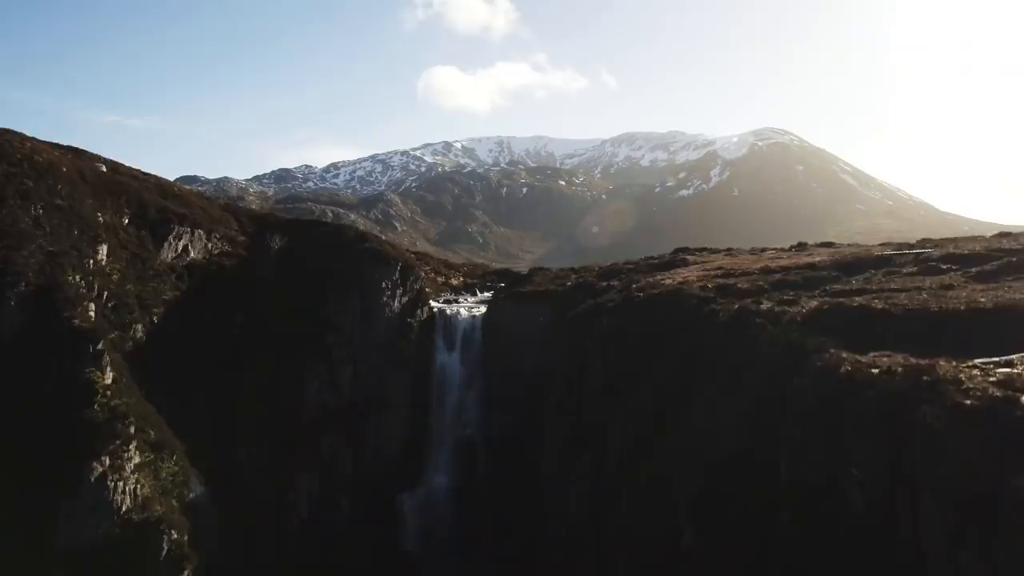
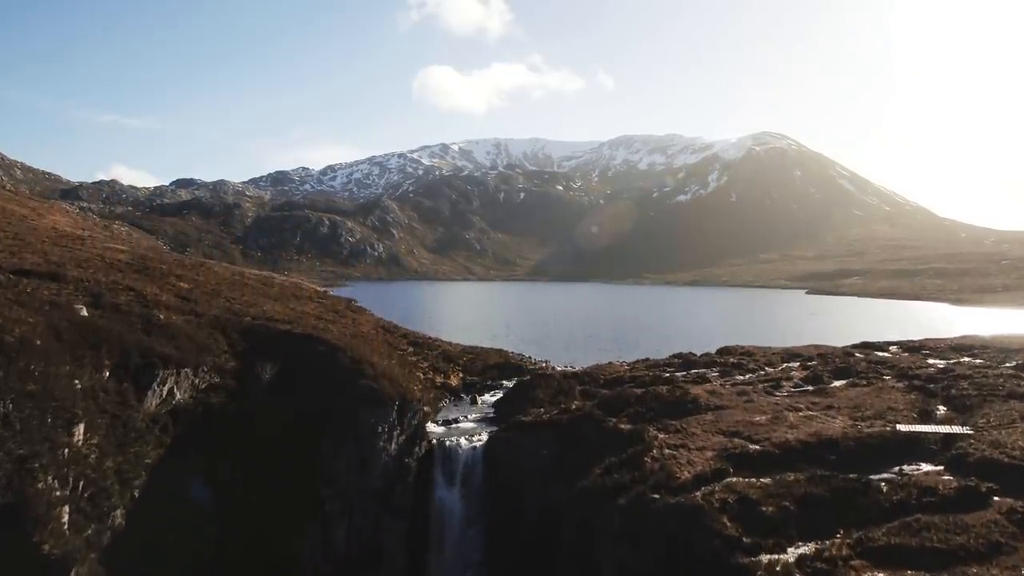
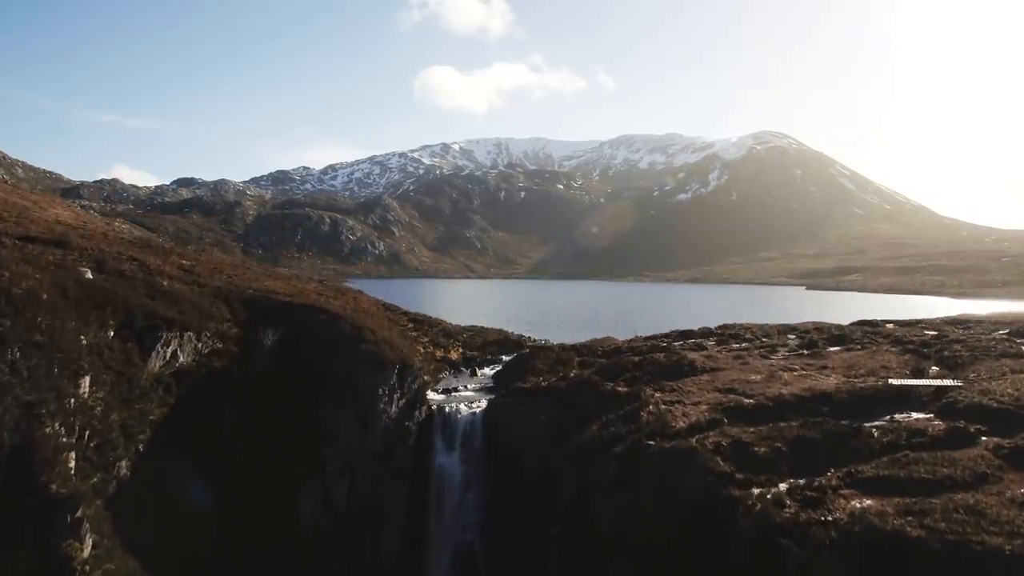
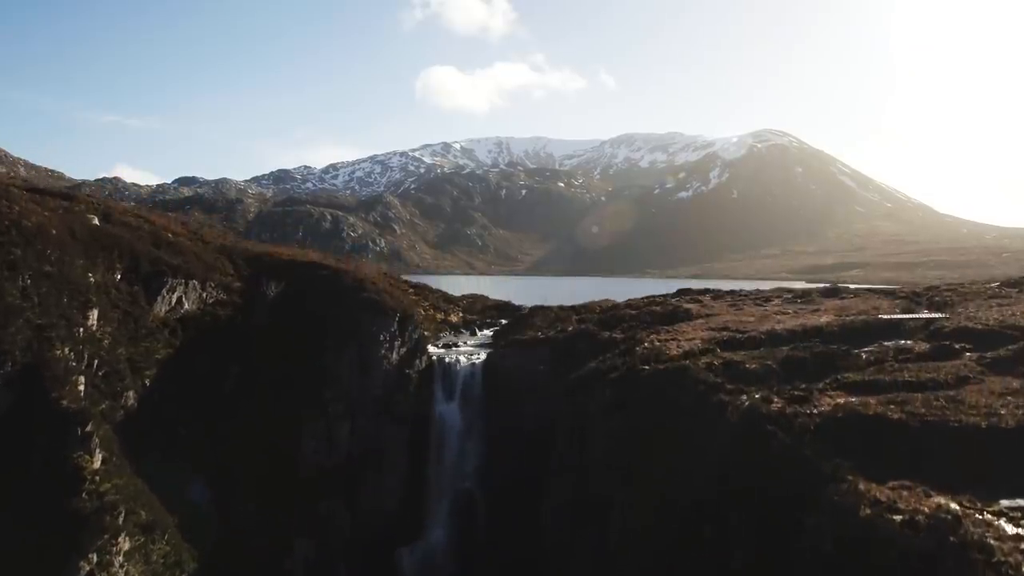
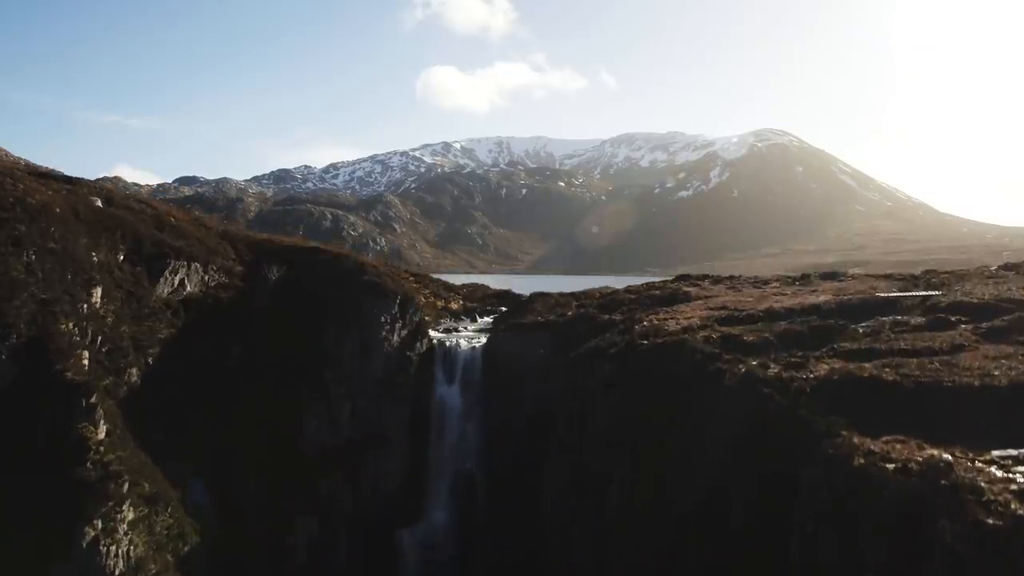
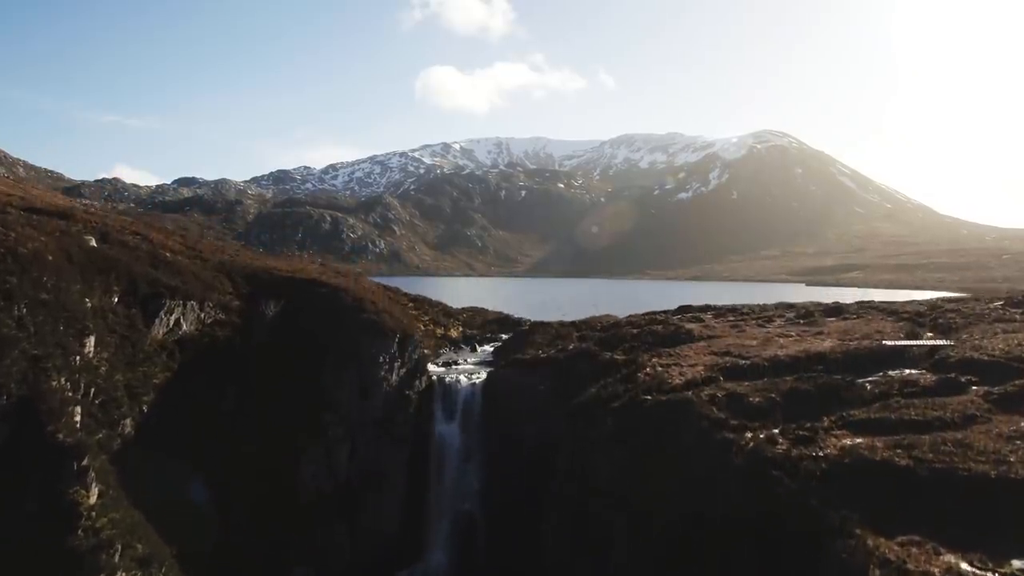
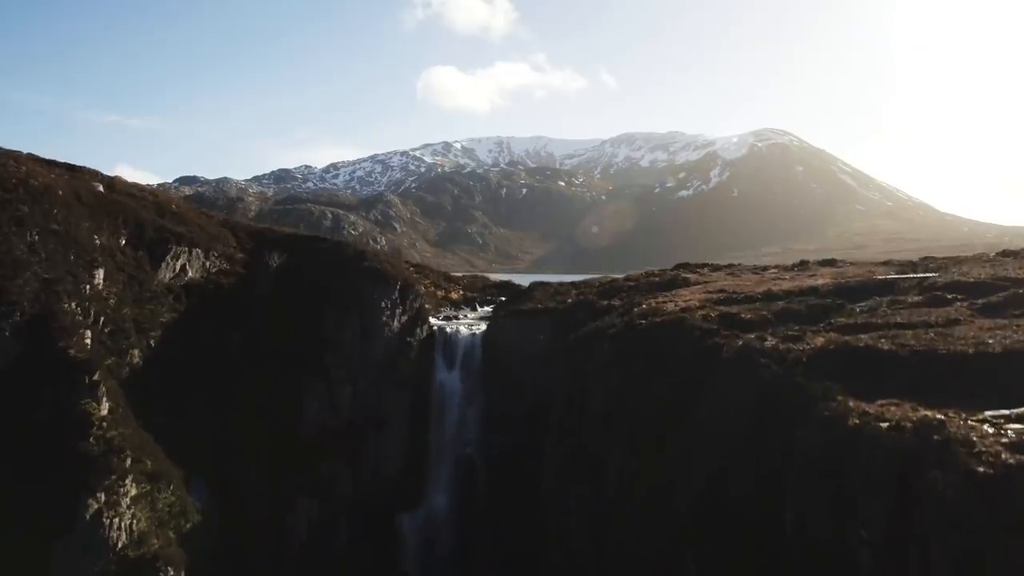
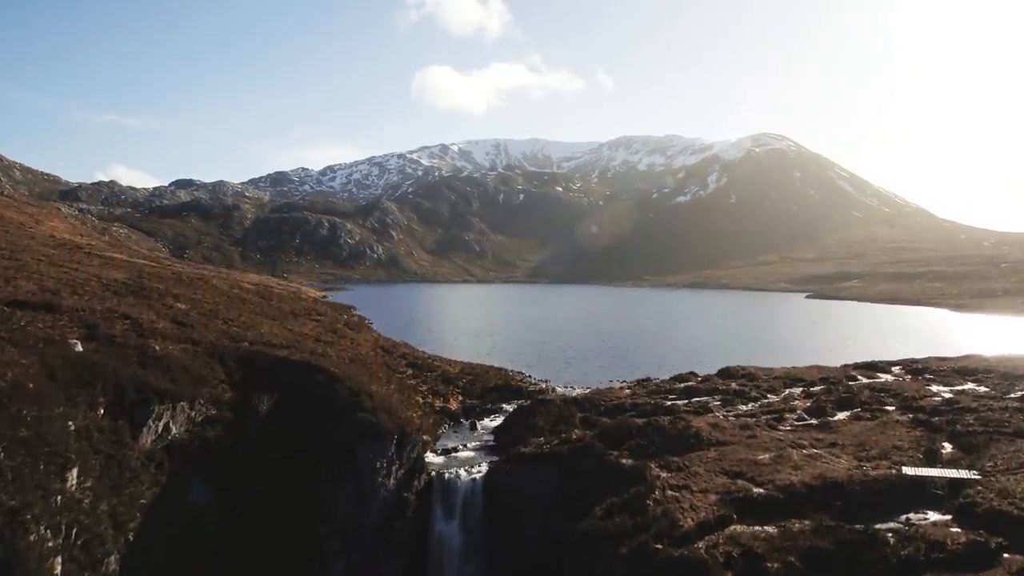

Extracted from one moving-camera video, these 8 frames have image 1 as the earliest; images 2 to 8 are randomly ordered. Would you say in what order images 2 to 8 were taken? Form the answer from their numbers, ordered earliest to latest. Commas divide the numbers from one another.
7, 5, 4, 6, 3, 2, 8
